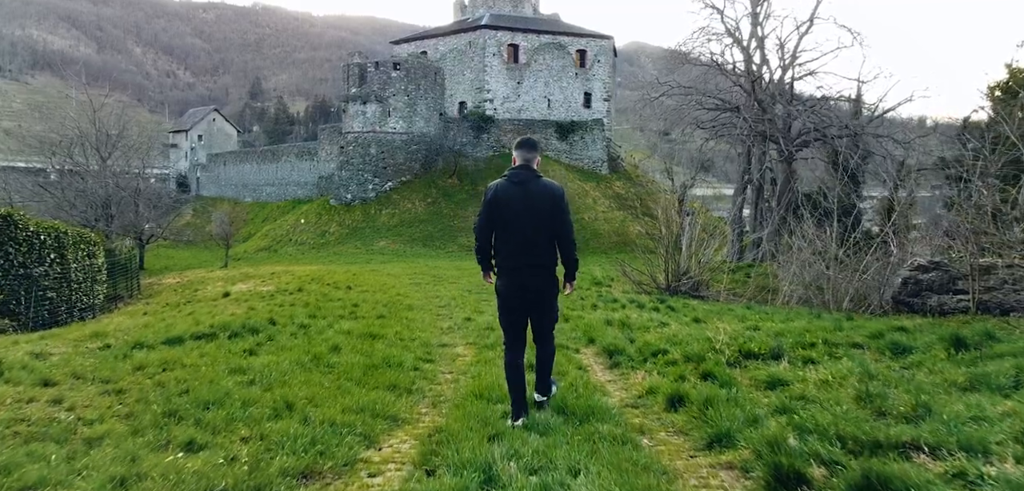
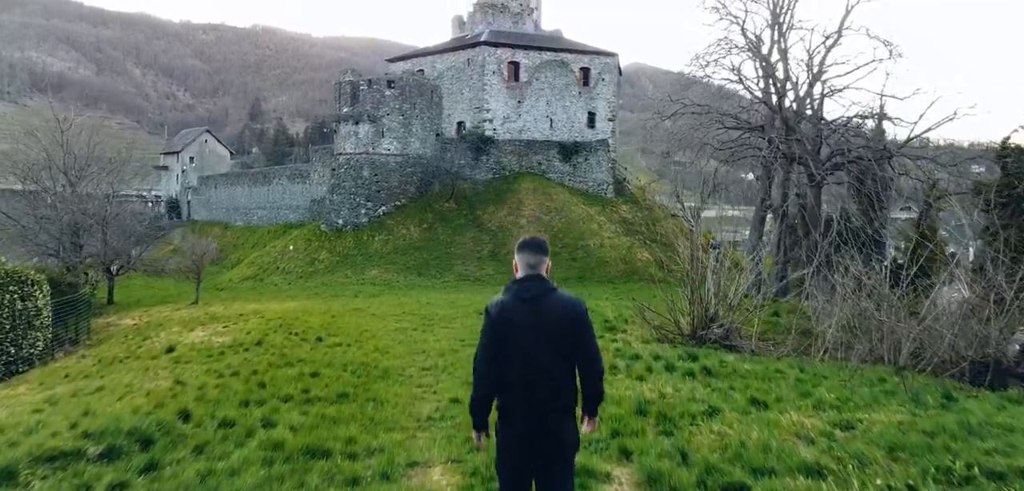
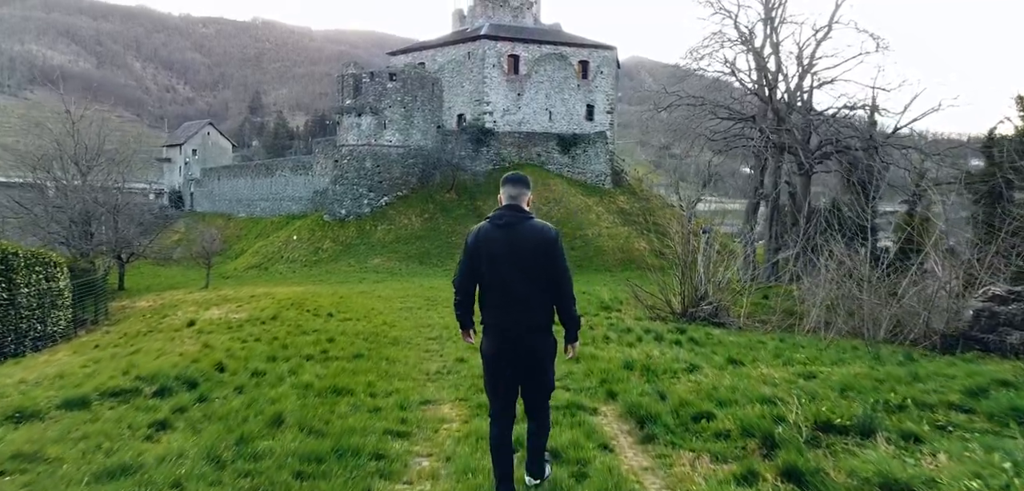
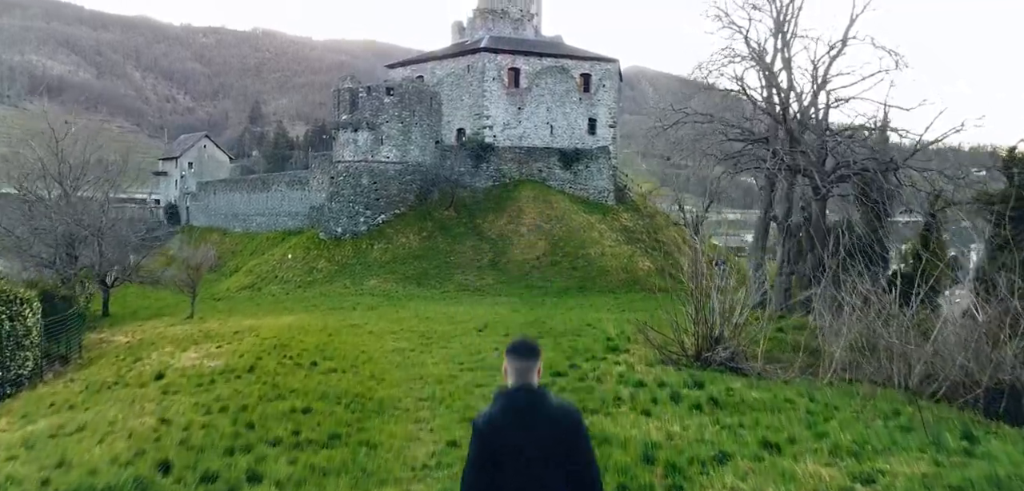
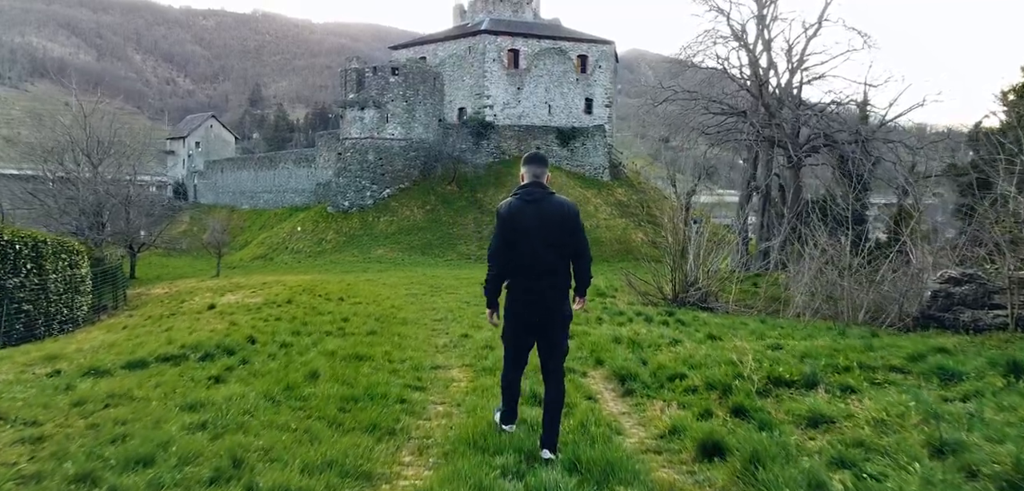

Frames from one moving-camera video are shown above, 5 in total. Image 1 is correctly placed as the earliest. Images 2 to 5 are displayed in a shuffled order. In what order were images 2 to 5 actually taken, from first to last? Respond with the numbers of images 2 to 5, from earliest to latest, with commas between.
5, 3, 2, 4
